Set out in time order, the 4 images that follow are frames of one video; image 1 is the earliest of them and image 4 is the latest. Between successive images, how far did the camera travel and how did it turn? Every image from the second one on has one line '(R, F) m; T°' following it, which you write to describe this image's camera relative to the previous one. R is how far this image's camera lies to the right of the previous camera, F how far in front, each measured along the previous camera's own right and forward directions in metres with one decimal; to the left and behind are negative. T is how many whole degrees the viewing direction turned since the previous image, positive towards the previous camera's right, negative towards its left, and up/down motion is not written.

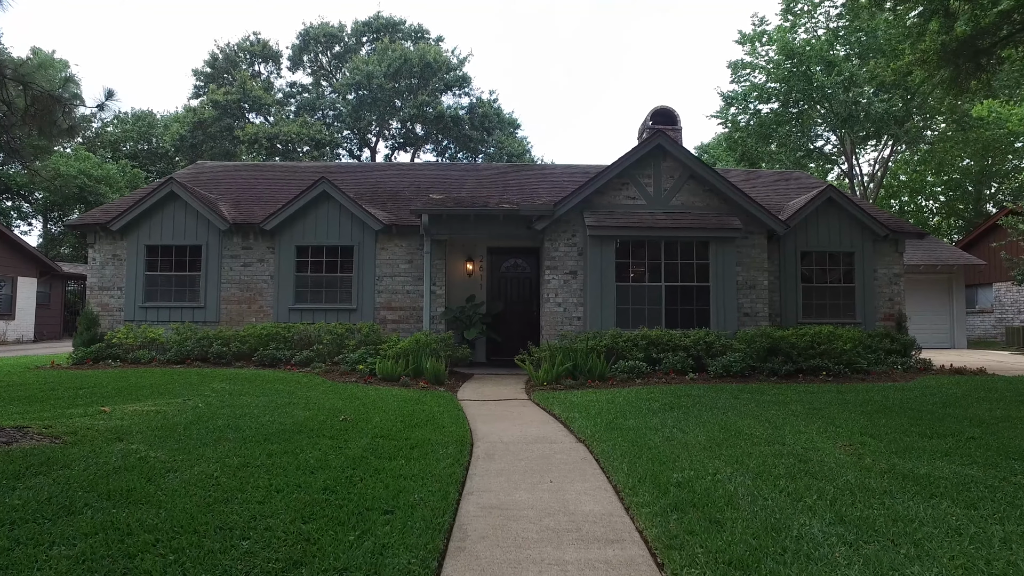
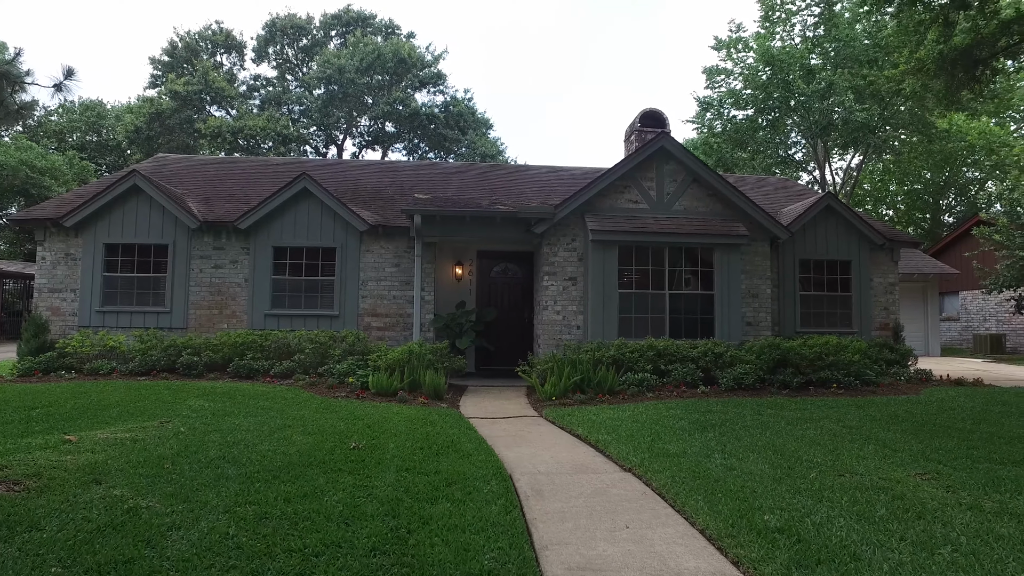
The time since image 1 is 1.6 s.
(-0.6, +0.6) m; +4°
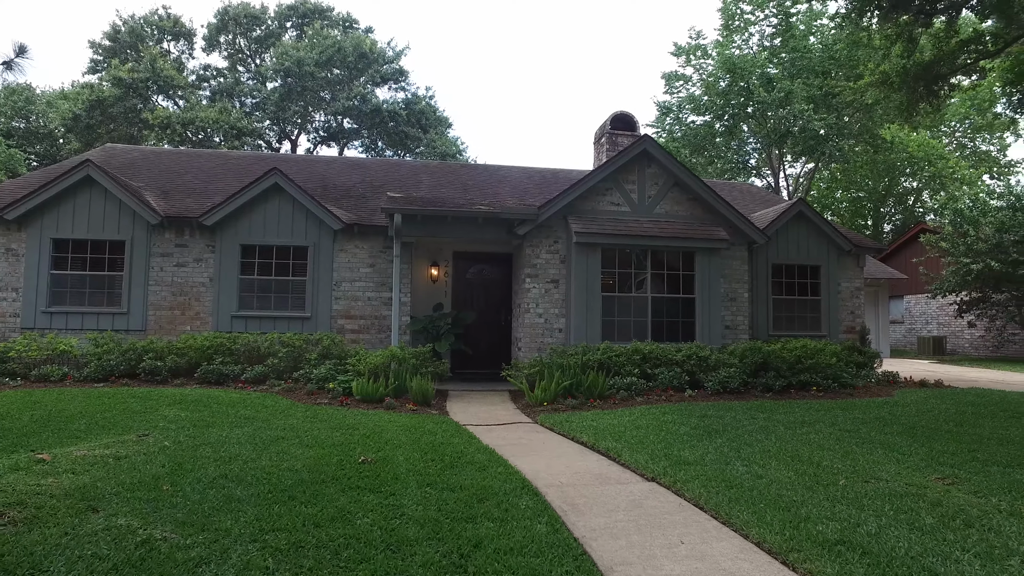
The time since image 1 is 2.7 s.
(-0.6, +0.2) m; +5°
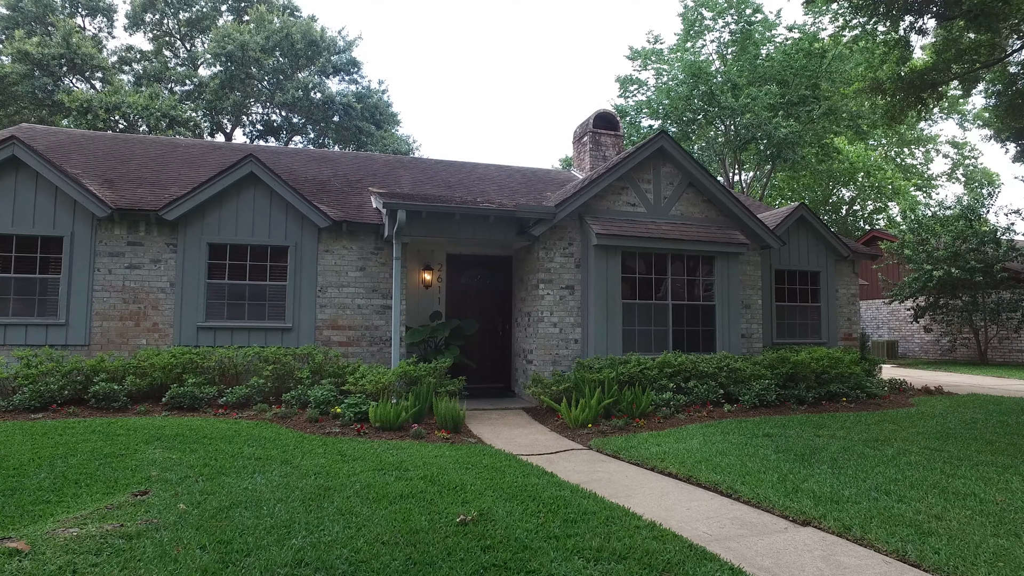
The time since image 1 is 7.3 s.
(-1.3, +1.0) m; +7°
